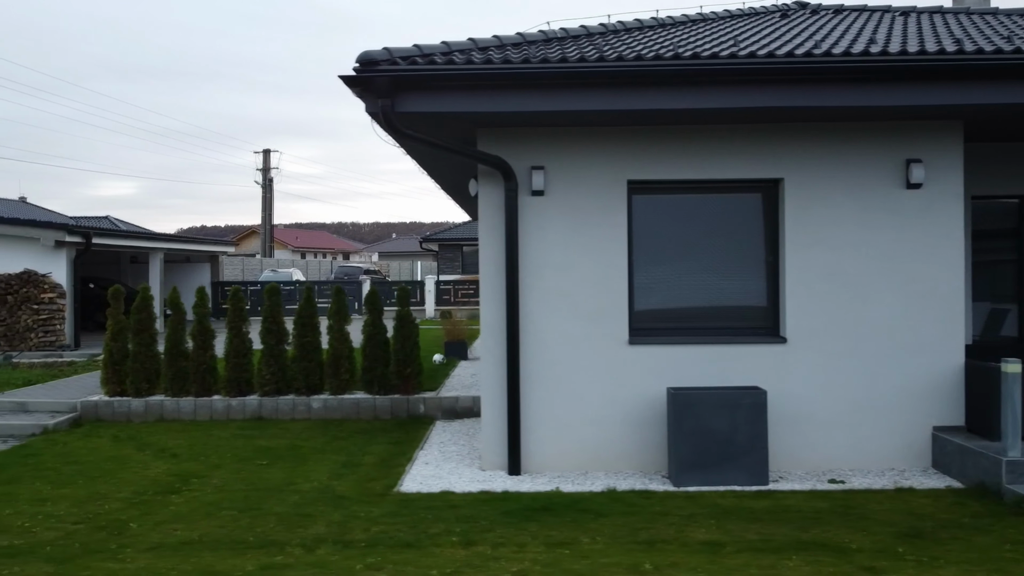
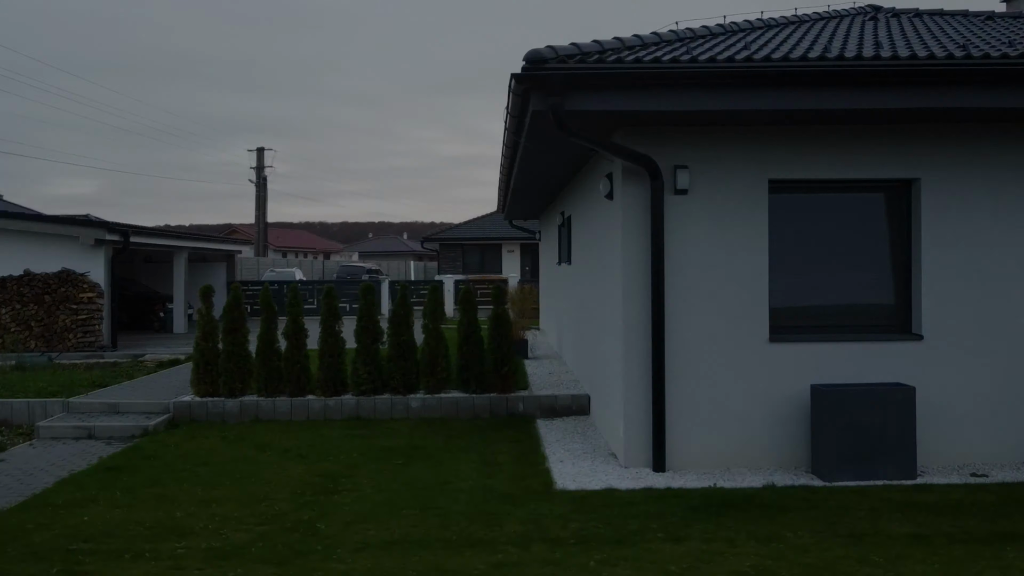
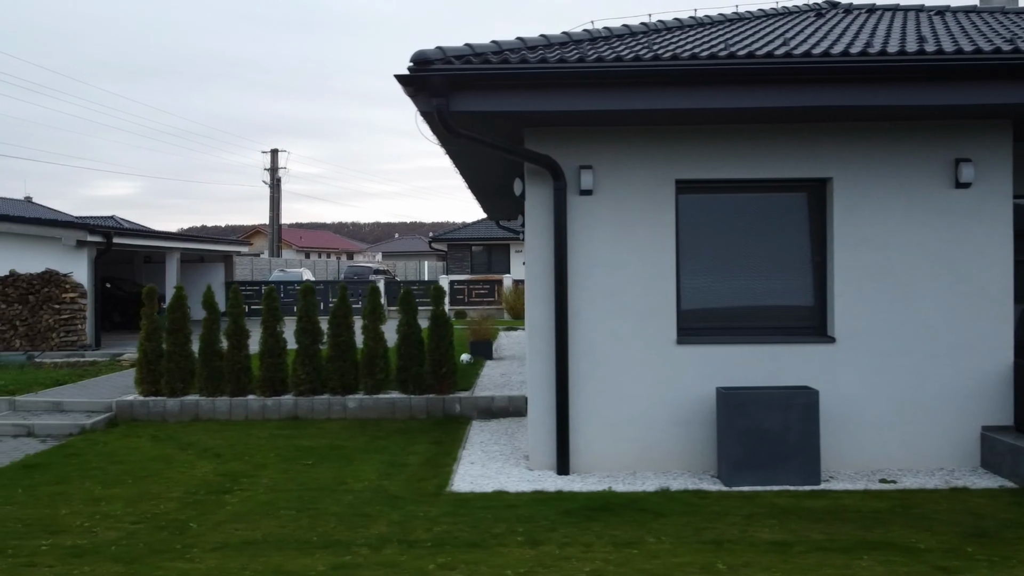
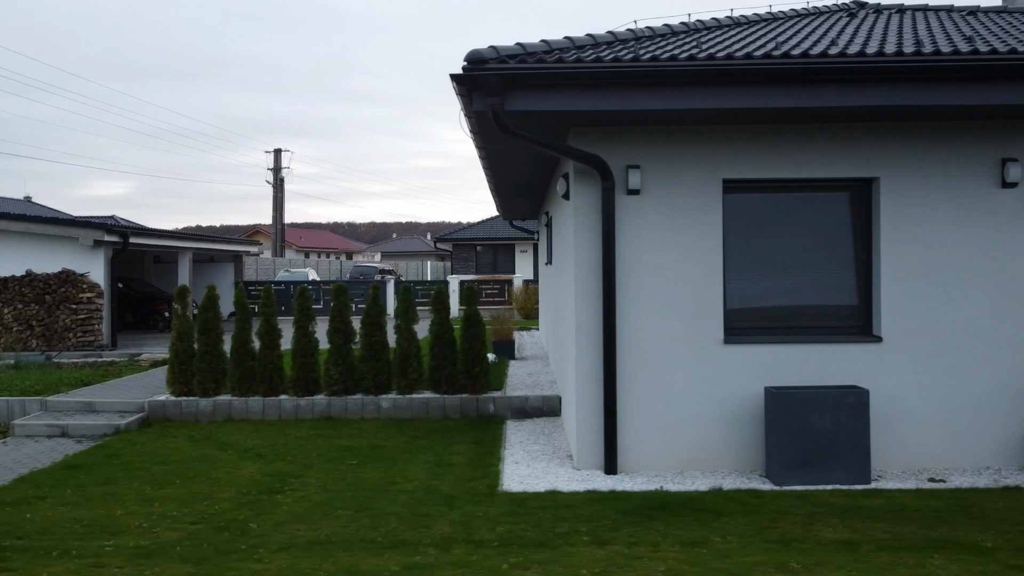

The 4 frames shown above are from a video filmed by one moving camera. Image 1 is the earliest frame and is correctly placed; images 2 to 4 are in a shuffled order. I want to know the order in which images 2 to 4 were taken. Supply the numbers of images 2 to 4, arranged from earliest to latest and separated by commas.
3, 4, 2
